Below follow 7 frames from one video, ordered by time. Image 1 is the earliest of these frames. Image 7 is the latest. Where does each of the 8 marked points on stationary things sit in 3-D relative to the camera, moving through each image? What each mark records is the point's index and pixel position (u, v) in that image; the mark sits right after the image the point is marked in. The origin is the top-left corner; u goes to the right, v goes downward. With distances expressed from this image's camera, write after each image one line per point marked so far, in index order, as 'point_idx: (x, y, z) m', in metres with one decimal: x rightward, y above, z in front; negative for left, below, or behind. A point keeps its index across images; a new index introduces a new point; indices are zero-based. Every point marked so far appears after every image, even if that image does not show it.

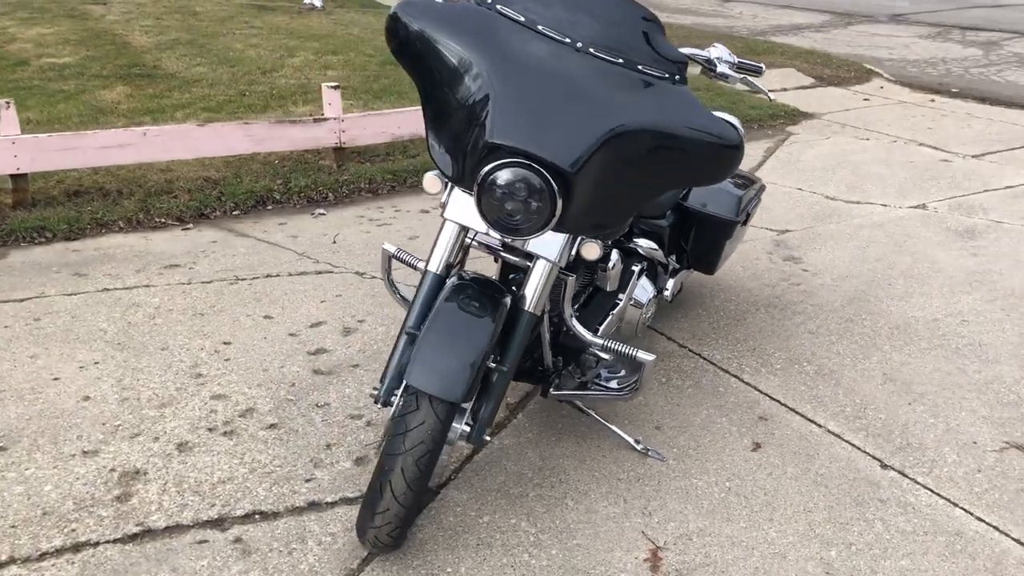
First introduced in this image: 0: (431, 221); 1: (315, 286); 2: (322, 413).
0: (-0.5, +0.4, +5.5) m
1: (-0.9, 0.0, +4.5) m
2: (-0.7, -0.4, +3.3) m
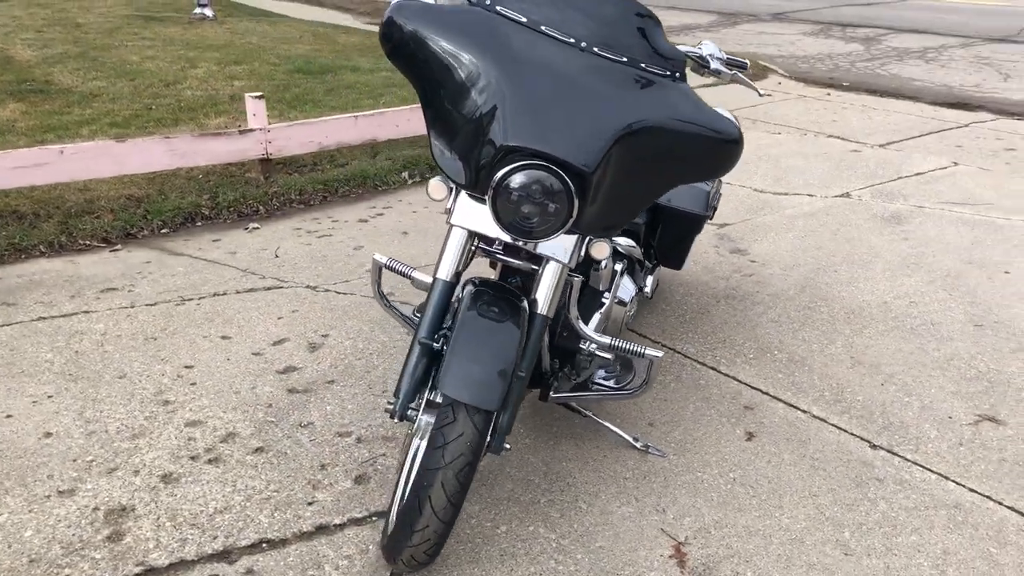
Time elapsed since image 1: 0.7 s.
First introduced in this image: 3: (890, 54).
0: (-0.8, +0.3, +5.4) m
1: (-1.1, -0.1, +4.3) m
2: (-0.7, -0.5, +3.2) m
3: (+4.8, +3.0, +12.1) m
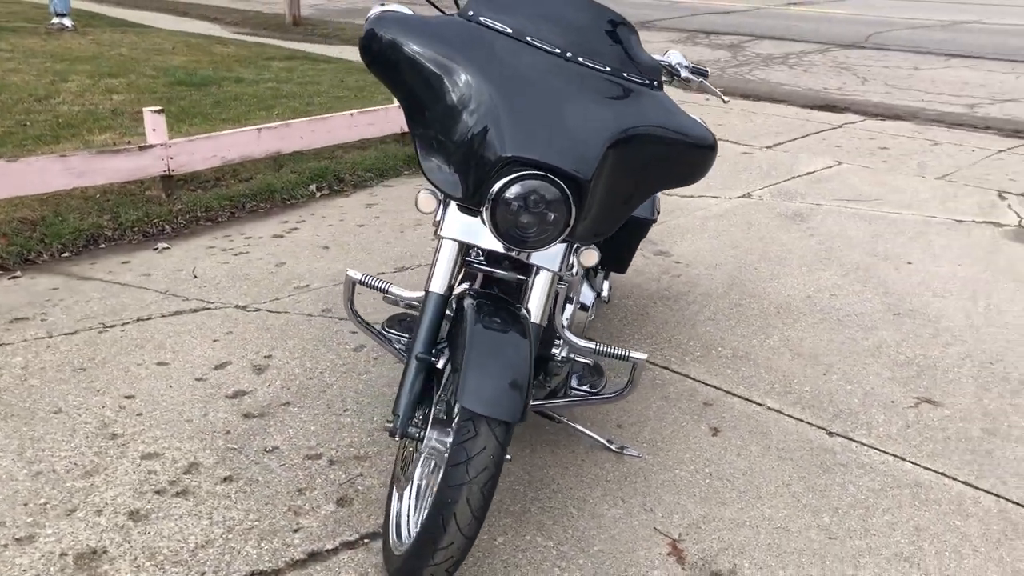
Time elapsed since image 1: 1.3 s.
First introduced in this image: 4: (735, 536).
0: (-1.2, +0.2, +5.3) m
1: (-1.4, -0.2, +4.1) m
2: (-0.8, -0.6, +3.1) m
3: (+3.2, +3.1, +12.7) m
4: (+0.6, -0.7, +2.7) m
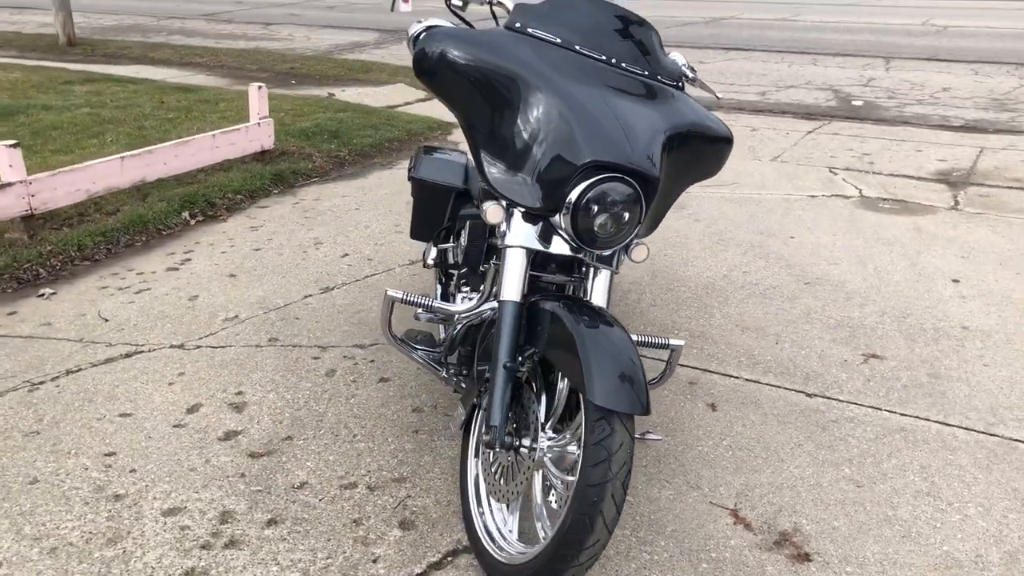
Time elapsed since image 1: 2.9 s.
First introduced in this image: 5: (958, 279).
0: (-1.7, +0.1, +5.0) m
1: (-1.5, -0.3, +3.8) m
2: (-0.6, -0.6, +3.0) m
3: (+0.6, +3.2, +13.3) m
4: (+0.8, -0.6, +3.0) m
5: (+2.2, 0.0, +4.7) m
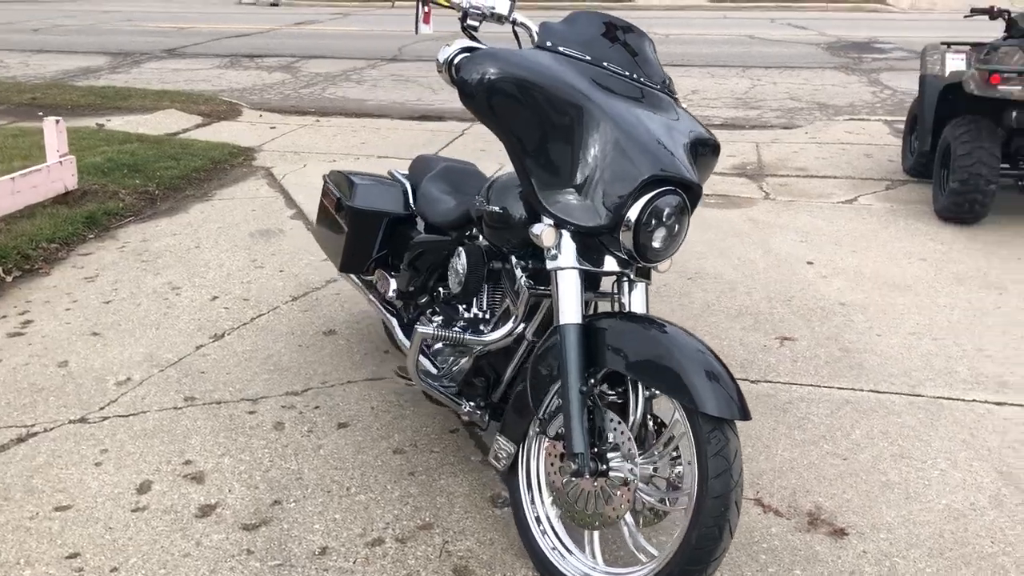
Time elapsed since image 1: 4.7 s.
0: (-2.1, -0.2, +4.3) m
1: (-1.6, -0.6, +3.3) m
2: (-0.5, -0.8, +2.7) m
3: (-2.7, +2.8, +12.9) m
4: (+0.9, -0.6, +3.1) m
5: (+1.6, +0.1, +5.2) m
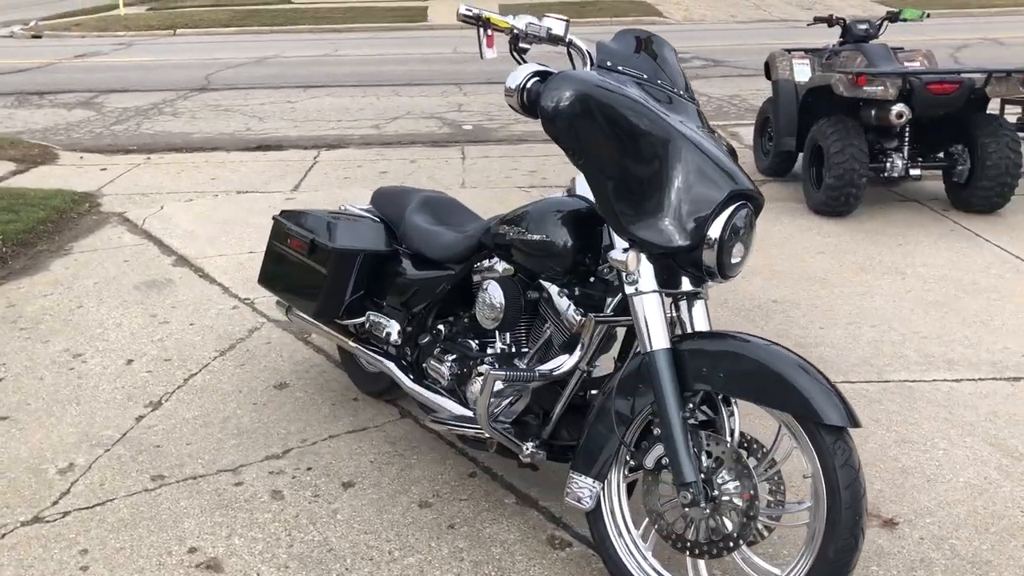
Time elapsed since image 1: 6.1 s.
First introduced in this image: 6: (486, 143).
0: (-2.2, -0.6, +3.7) m
1: (-1.5, -0.8, +2.8) m
2: (-0.2, -0.9, +2.5) m
3: (-4.9, +2.2, +12.0) m
4: (+1.0, -0.6, +3.2) m
5: (+1.2, +0.1, +5.4) m
6: (-0.3, +1.5, +9.7) m
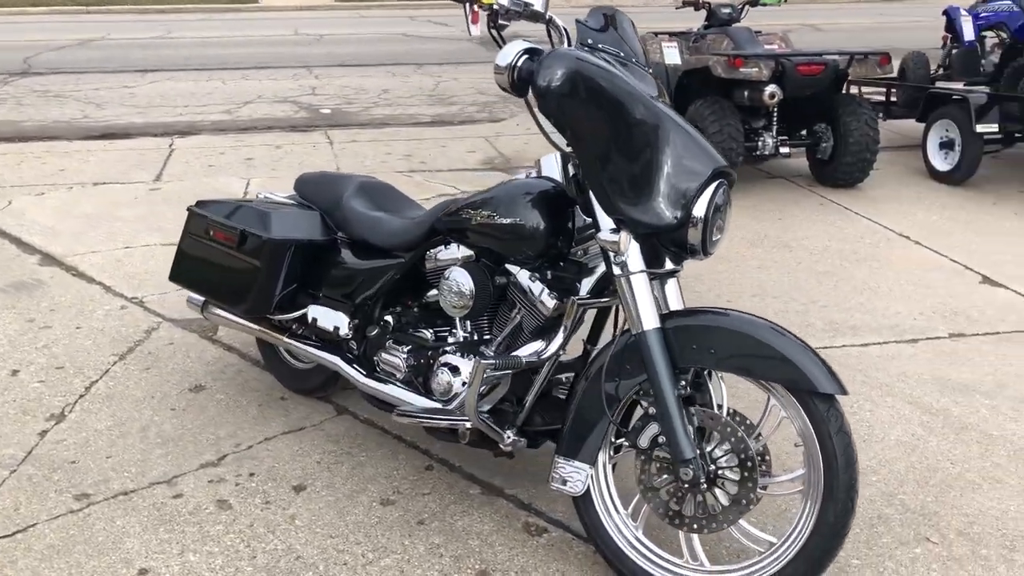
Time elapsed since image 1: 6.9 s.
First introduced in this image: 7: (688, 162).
0: (-2.4, -0.6, +3.3) m
1: (-1.5, -0.8, +2.5) m
2: (-0.2, -0.9, +2.4) m
3: (-6.6, +2.1, +10.9) m
4: (+0.9, -0.6, +3.3) m
5: (+0.6, +0.3, +5.5) m
6: (-1.6, +1.6, +9.4) m
7: (+0.5, +0.3, +2.4) m
